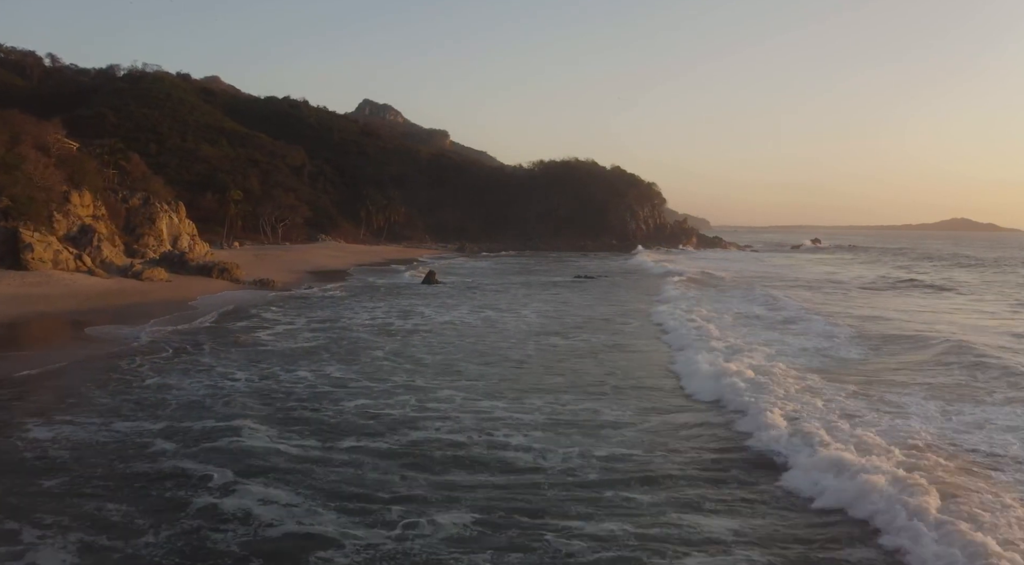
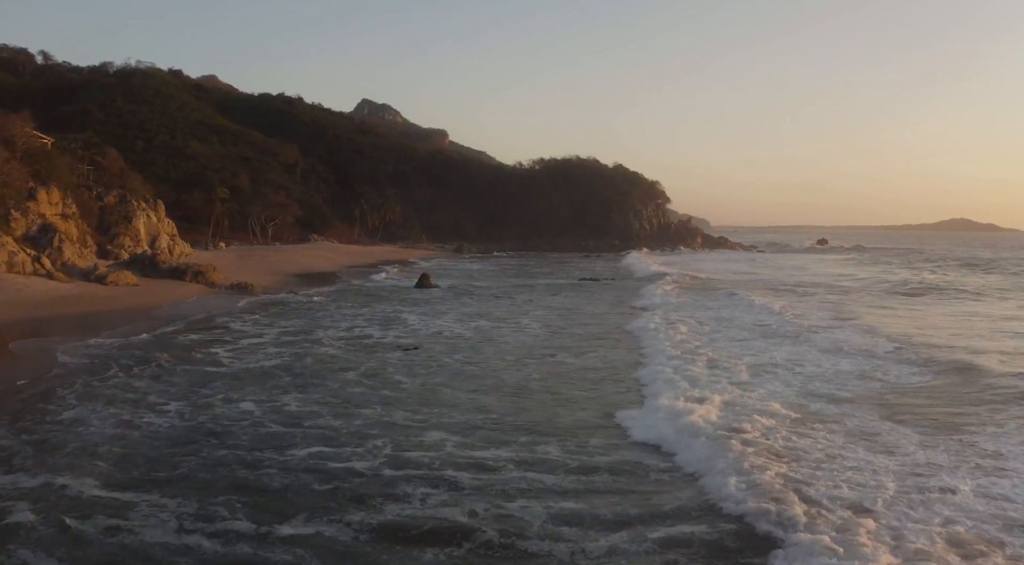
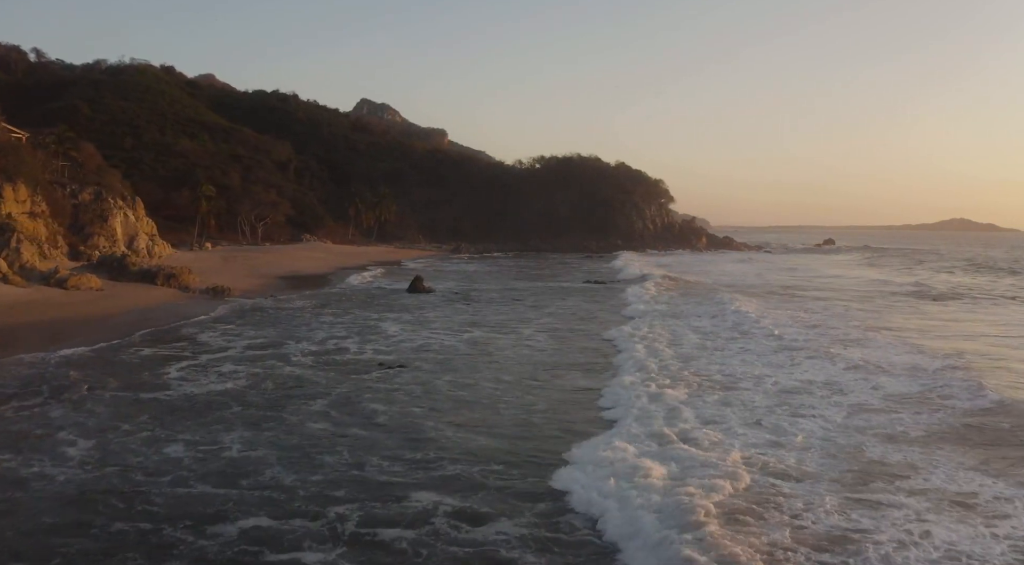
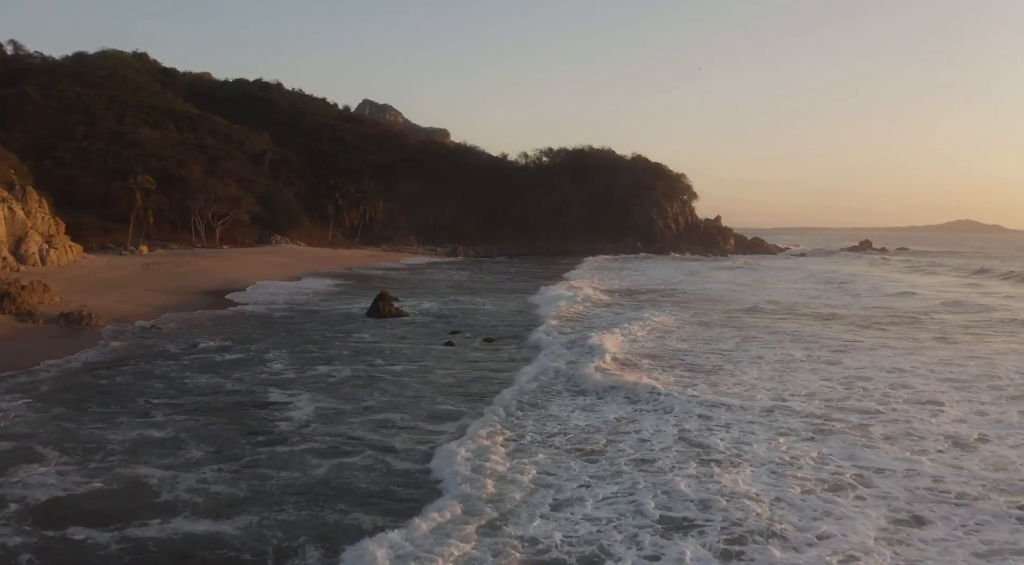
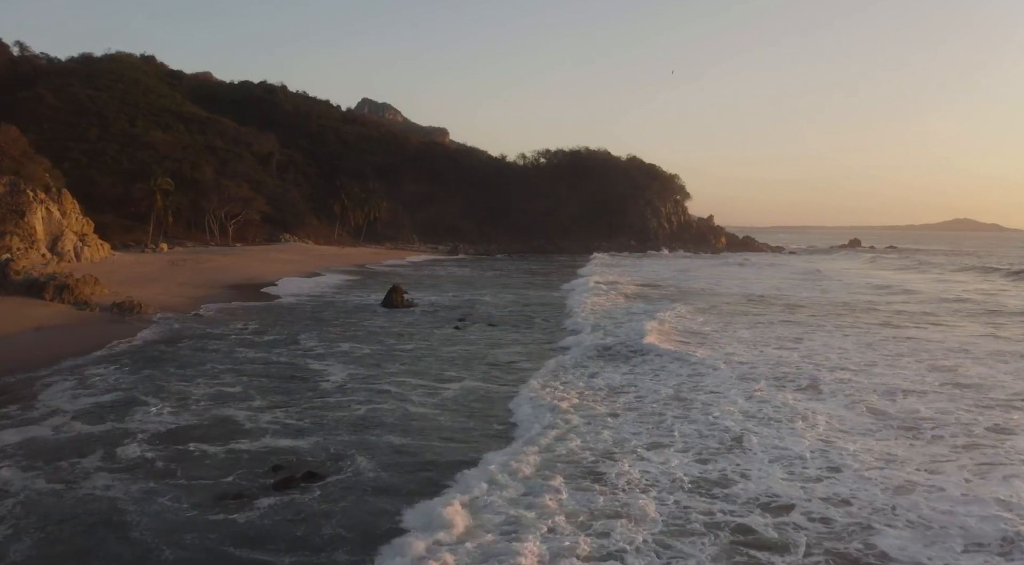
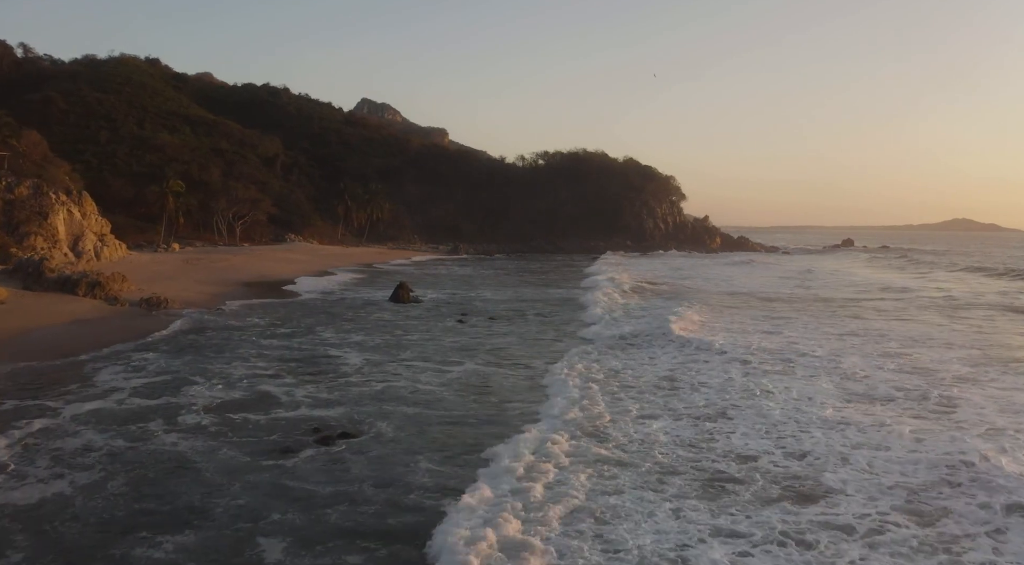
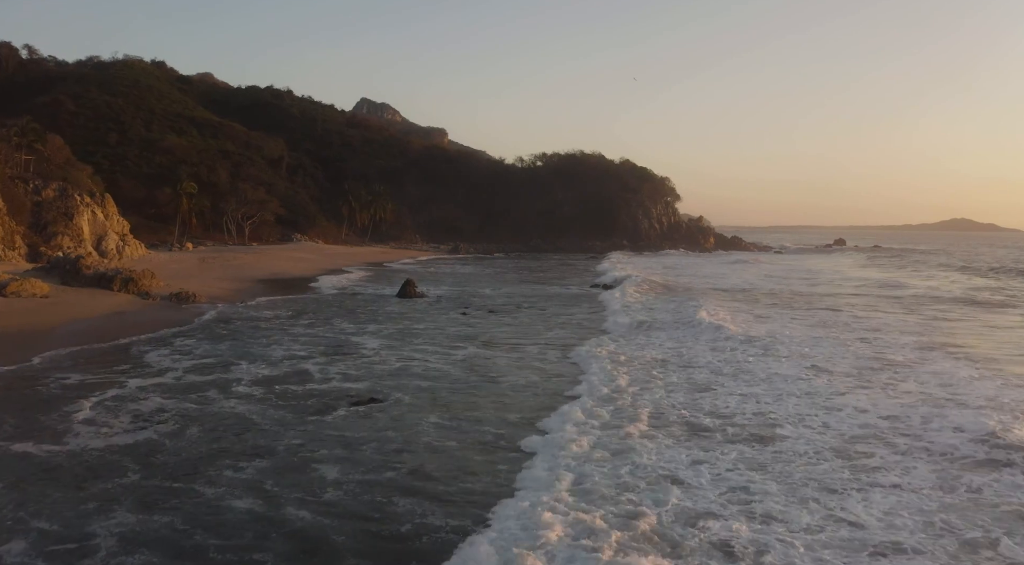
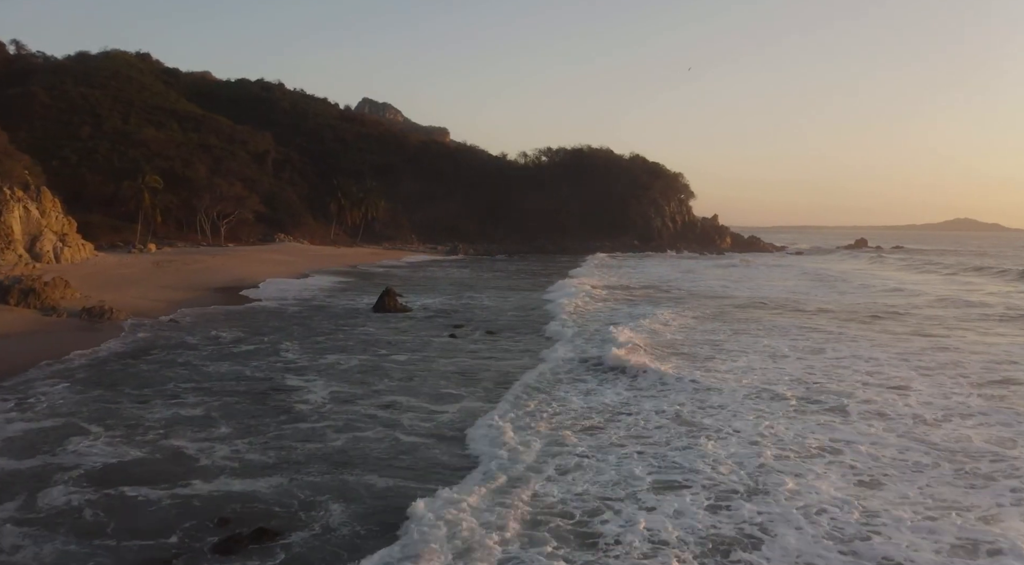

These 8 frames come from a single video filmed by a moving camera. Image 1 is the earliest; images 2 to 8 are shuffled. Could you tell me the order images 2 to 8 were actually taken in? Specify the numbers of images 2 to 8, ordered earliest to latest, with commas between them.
2, 3, 7, 6, 5, 8, 4
